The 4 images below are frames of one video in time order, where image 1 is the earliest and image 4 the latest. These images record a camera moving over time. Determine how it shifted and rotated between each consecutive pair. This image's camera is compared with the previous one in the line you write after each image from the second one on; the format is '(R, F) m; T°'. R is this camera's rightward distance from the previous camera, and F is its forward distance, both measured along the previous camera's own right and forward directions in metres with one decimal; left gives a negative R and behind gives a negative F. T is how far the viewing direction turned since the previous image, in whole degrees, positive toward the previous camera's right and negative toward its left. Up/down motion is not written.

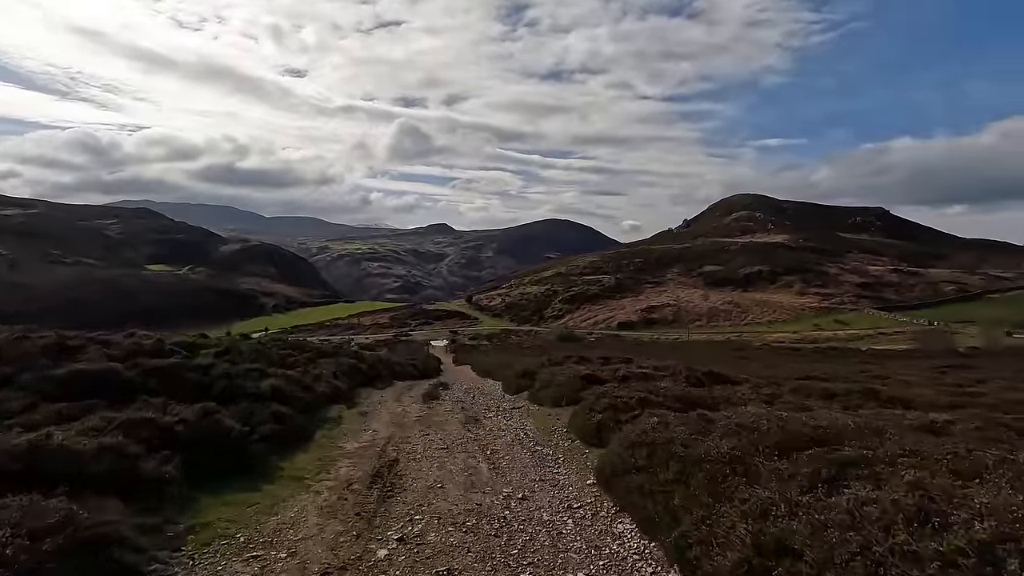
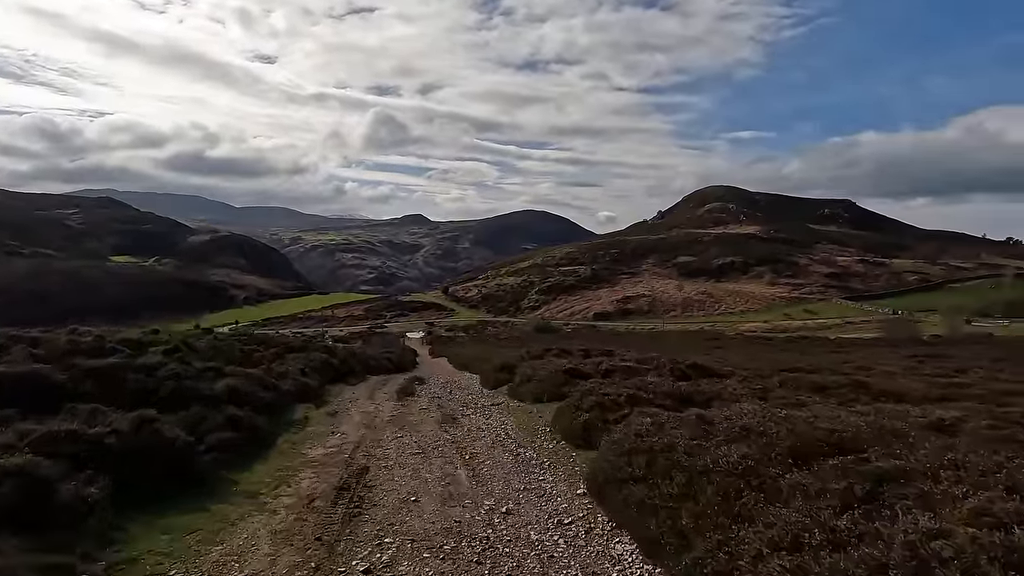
(-0.1, +1.5) m; +3°
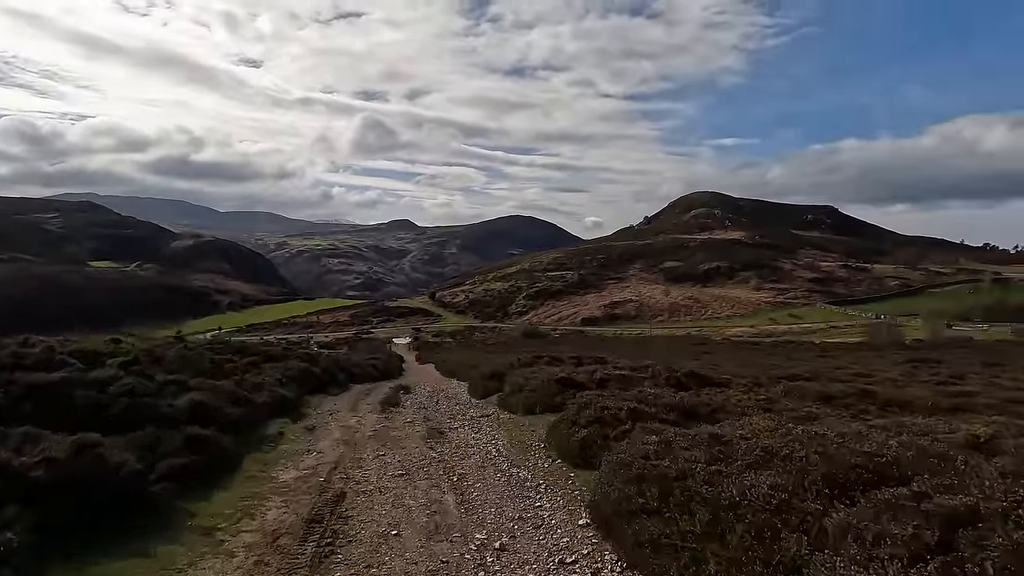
(-0.1, +1.4) m; +1°
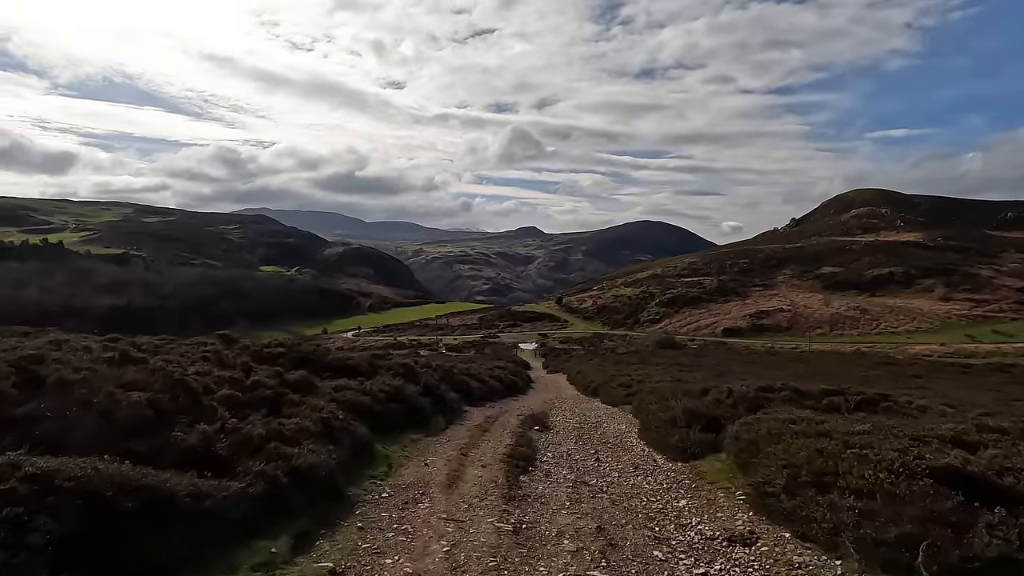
(-3.7, +15.2) m; -13°
